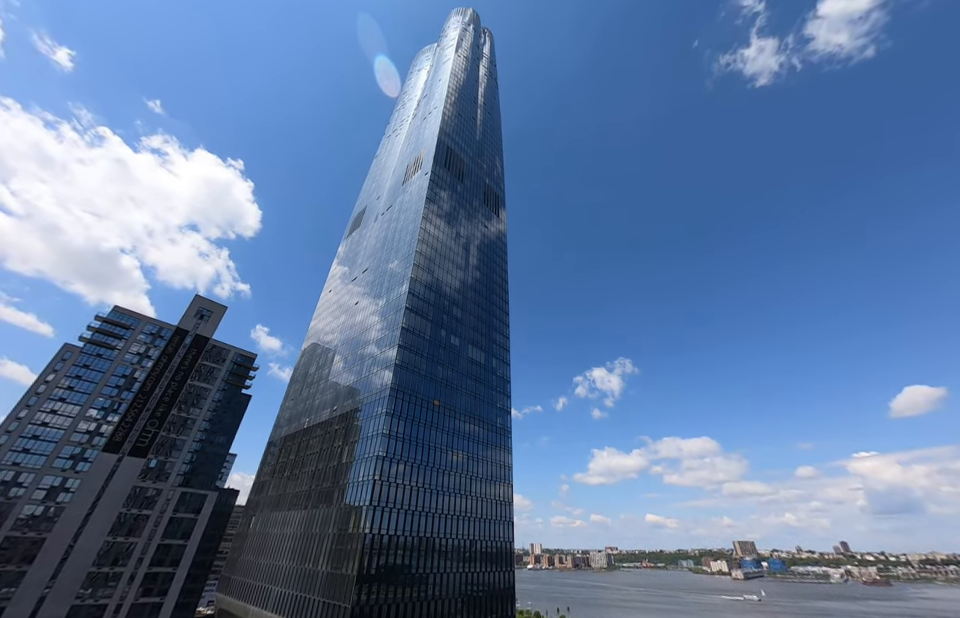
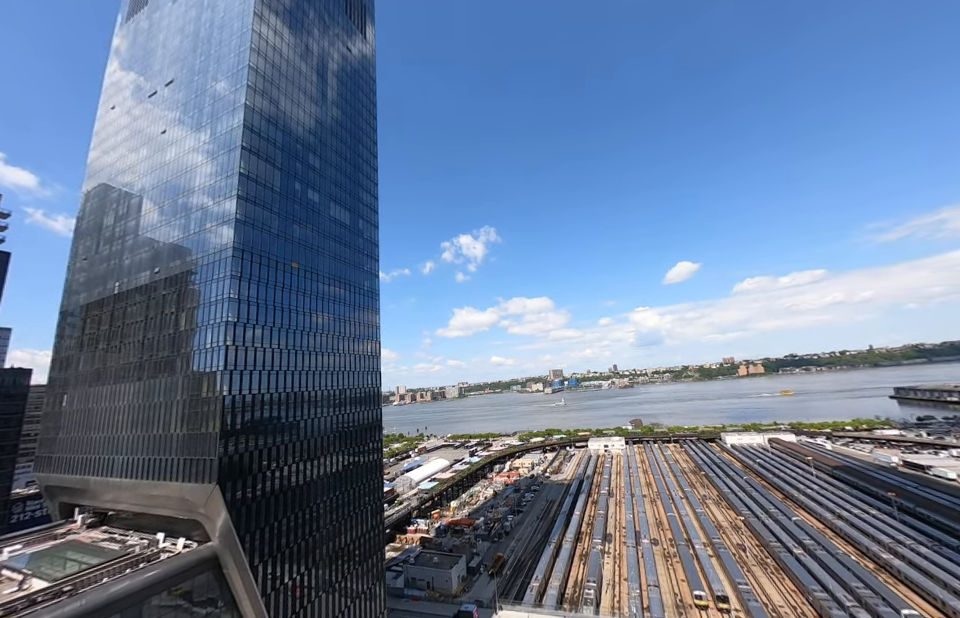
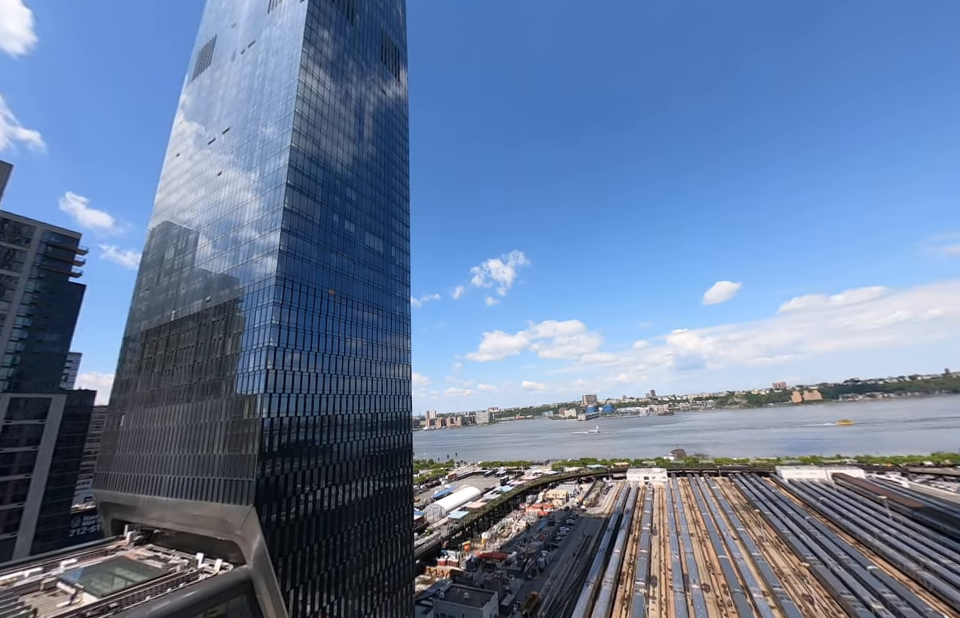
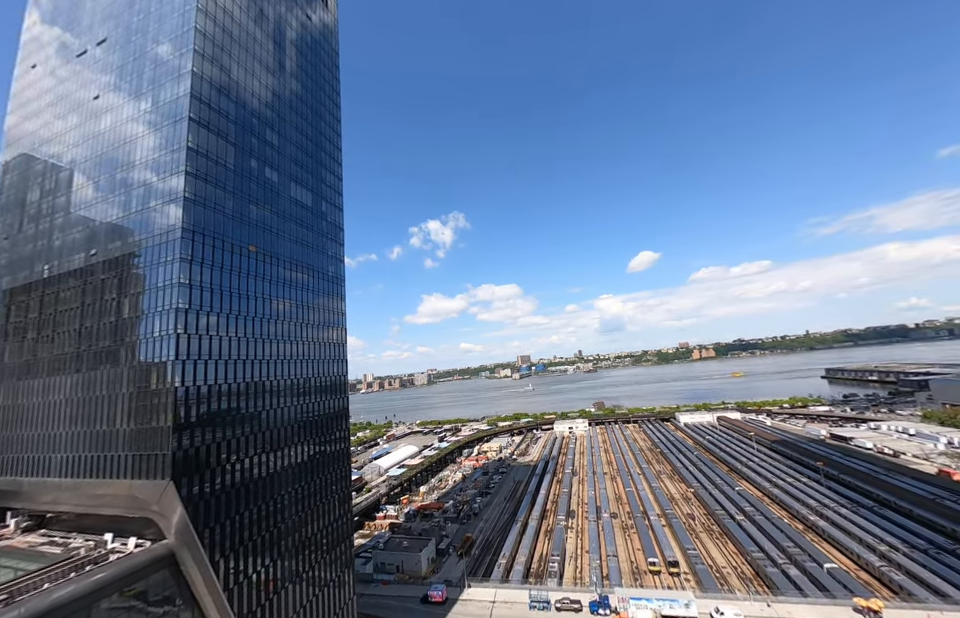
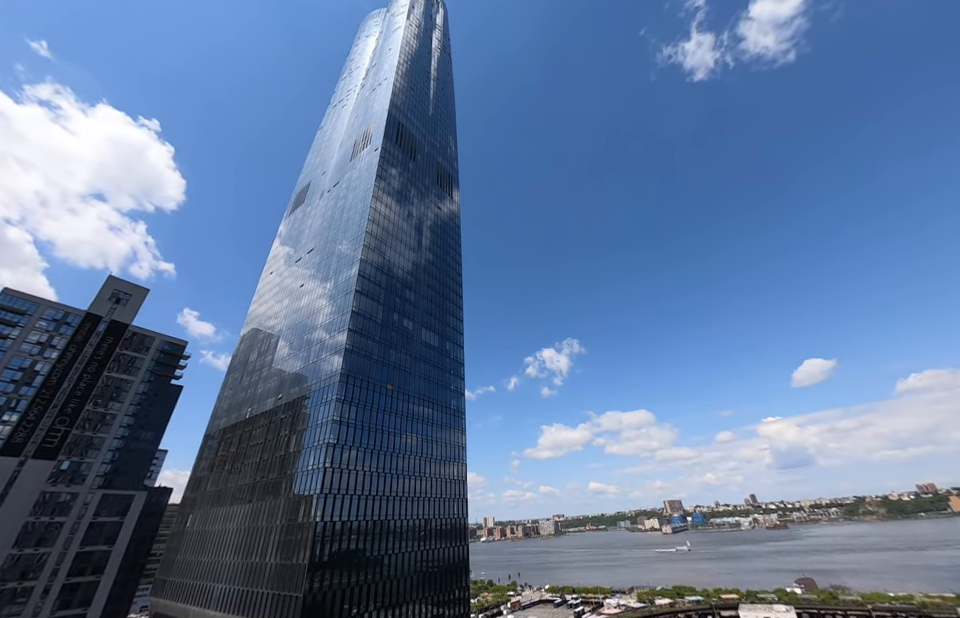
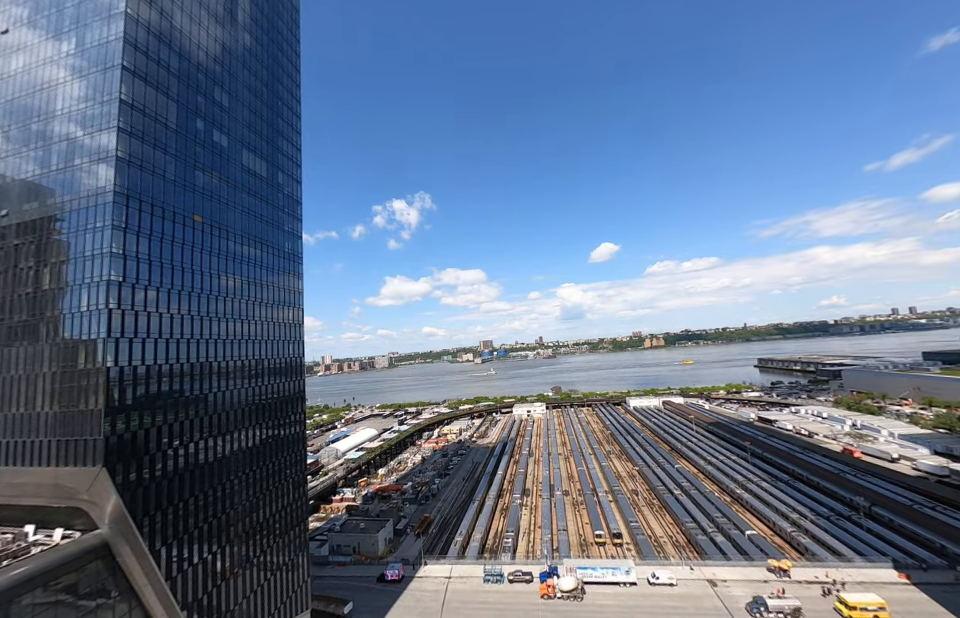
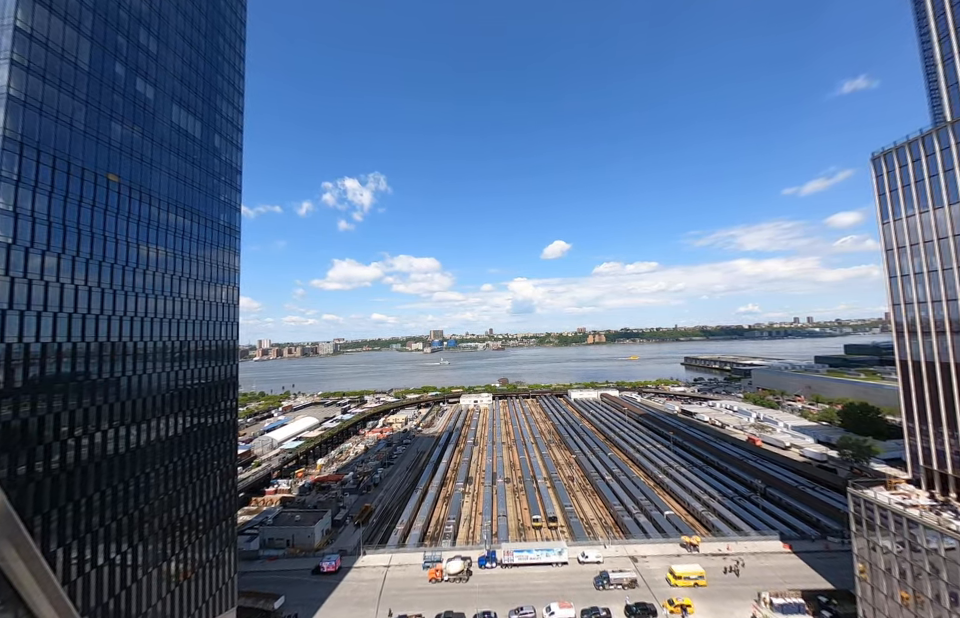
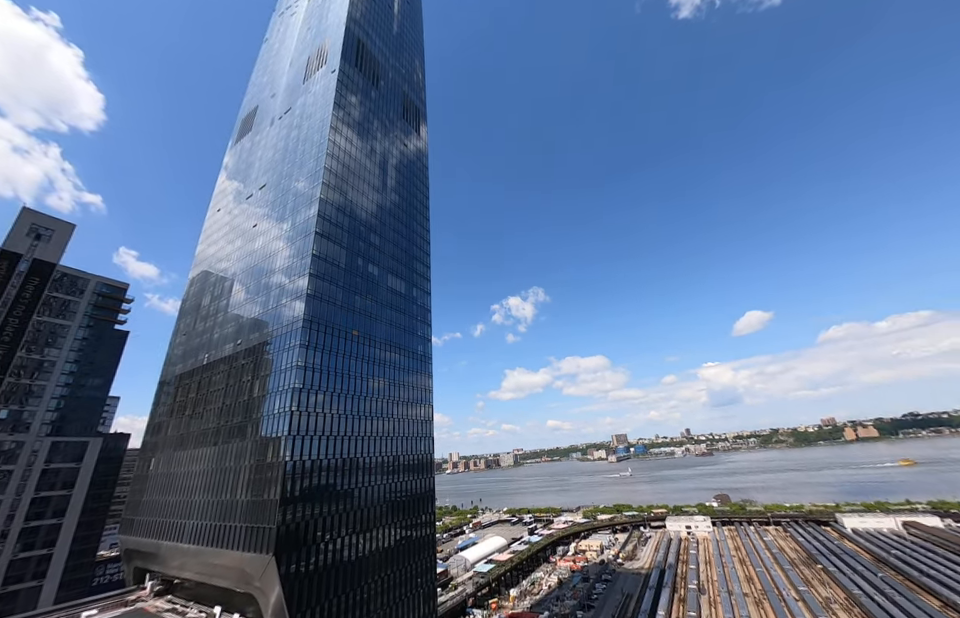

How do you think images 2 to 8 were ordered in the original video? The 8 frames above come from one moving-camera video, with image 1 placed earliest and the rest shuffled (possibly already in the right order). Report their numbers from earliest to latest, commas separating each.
5, 8, 3, 2, 4, 6, 7
